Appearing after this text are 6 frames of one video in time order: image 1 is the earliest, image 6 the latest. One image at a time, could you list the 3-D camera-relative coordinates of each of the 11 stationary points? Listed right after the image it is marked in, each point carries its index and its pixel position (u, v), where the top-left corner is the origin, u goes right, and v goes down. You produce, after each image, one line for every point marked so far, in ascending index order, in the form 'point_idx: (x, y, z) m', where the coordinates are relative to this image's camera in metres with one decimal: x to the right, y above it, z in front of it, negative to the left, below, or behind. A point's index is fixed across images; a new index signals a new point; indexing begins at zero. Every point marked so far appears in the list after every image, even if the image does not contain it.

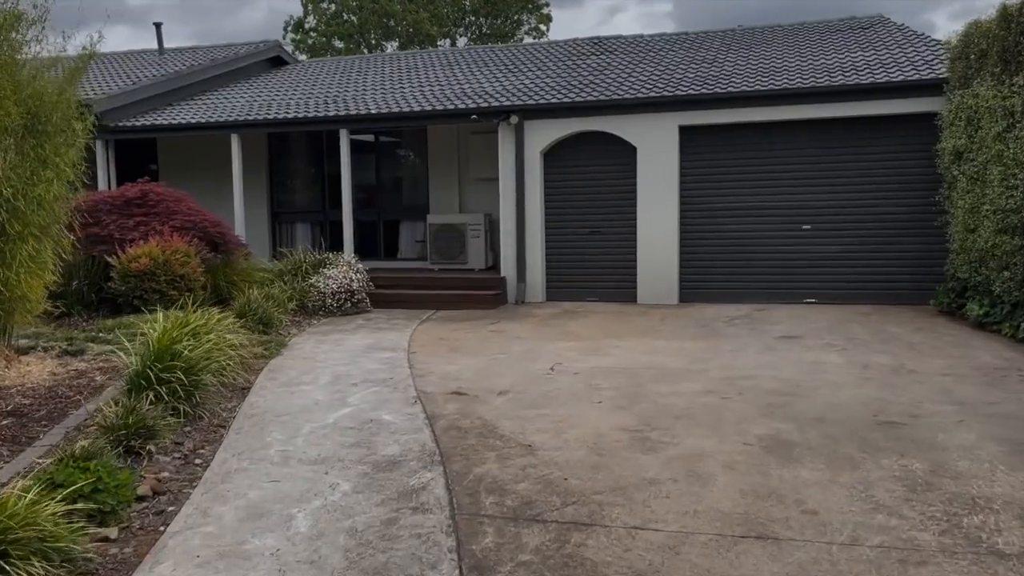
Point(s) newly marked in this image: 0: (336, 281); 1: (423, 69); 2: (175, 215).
0: (-2.2, +0.1, +10.4) m
1: (-1.6, +3.8, +14.7) m
2: (-4.2, +0.9, +10.3) m
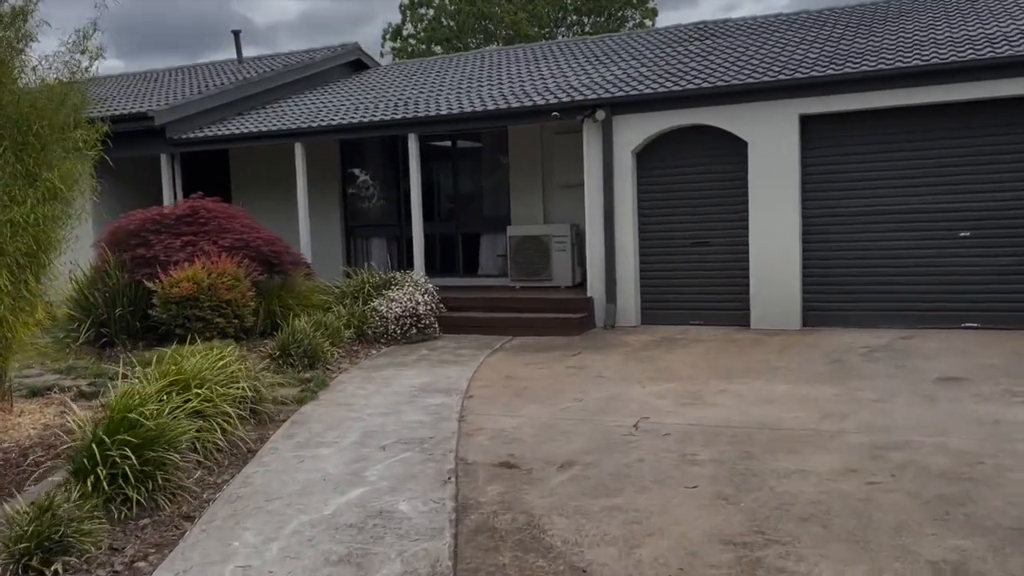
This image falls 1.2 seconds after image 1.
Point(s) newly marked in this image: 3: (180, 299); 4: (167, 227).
0: (-1.3, -0.2, +9.2) m
1: (-0.1, +3.5, +13.4) m
2: (-3.2, +0.6, +9.4) m
3: (-3.4, -0.1, +8.4) m
4: (-3.8, +0.7, +9.3) m
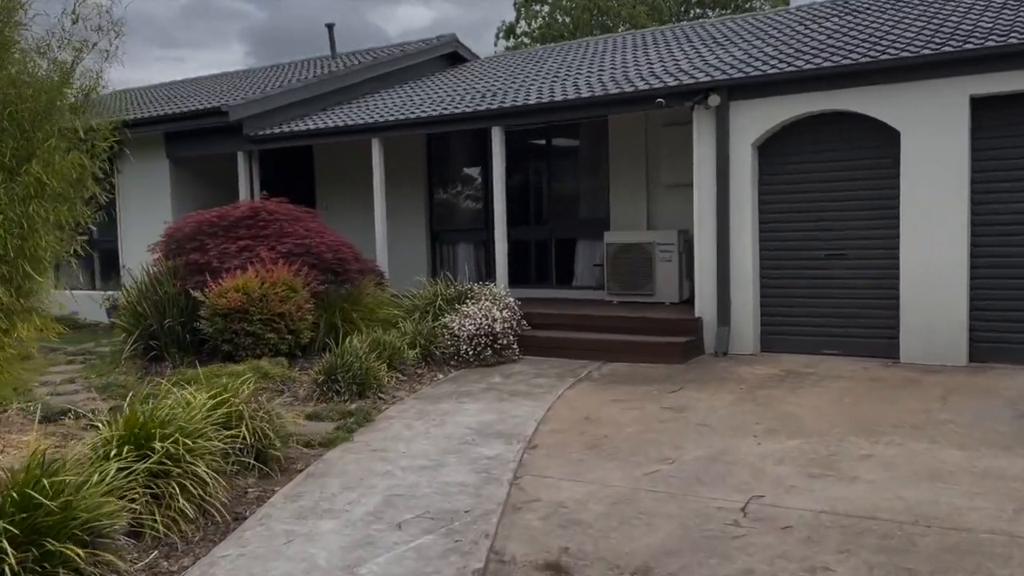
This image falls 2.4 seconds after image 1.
0: (-0.4, -0.3, +8.0) m
1: (+1.4, +3.4, +12.0) m
2: (-2.3, +0.5, +8.4) m
3: (-2.6, -0.2, +7.6) m
4: (-2.9, +0.6, +8.5) m
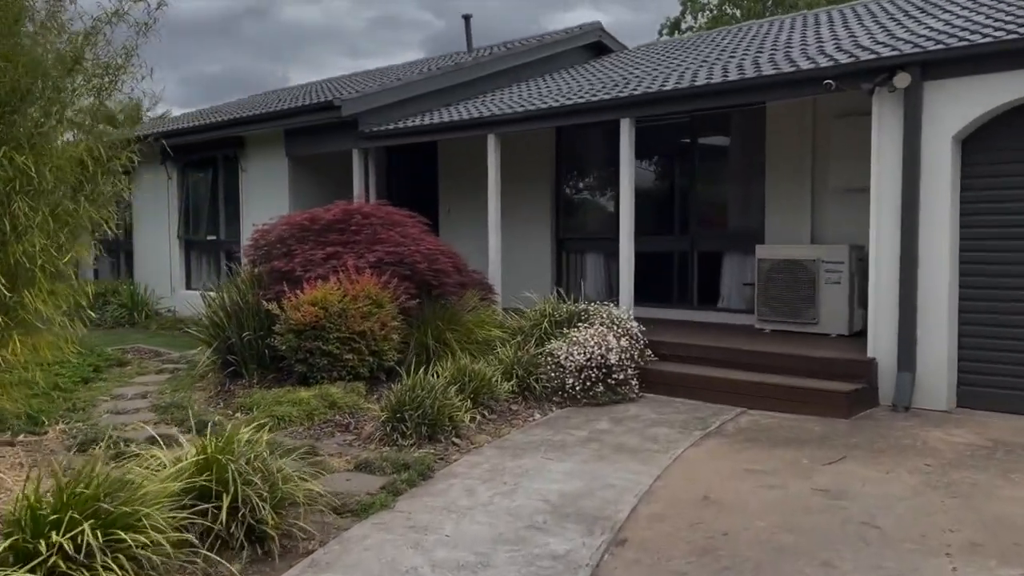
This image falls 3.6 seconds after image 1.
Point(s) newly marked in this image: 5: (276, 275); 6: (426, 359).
0: (+0.6, -0.5, +6.7) m
1: (+3.2, +3.1, +10.2) m
2: (-1.2, +0.4, +7.5) m
3: (-1.7, -0.3, +6.6) m
4: (-1.8, +0.5, +7.6) m
5: (-2.1, +0.1, +7.4) m
6: (-0.7, -0.6, +7.0) m
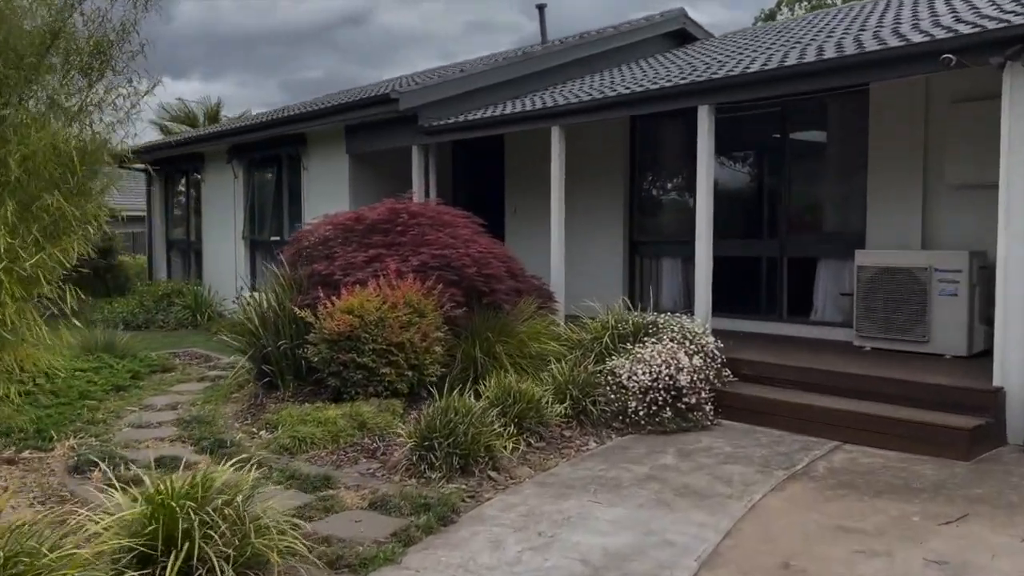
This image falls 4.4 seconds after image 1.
0: (+0.9, -0.6, +5.8) m
1: (+4.0, +3.0, +9.1) m
2: (-0.7, +0.3, +6.8) m
3: (-1.3, -0.4, +6.0) m
4: (-1.3, +0.4, +7.0) m
5: (-1.6, +0.1, +6.8) m
6: (-0.3, -0.7, +6.3) m
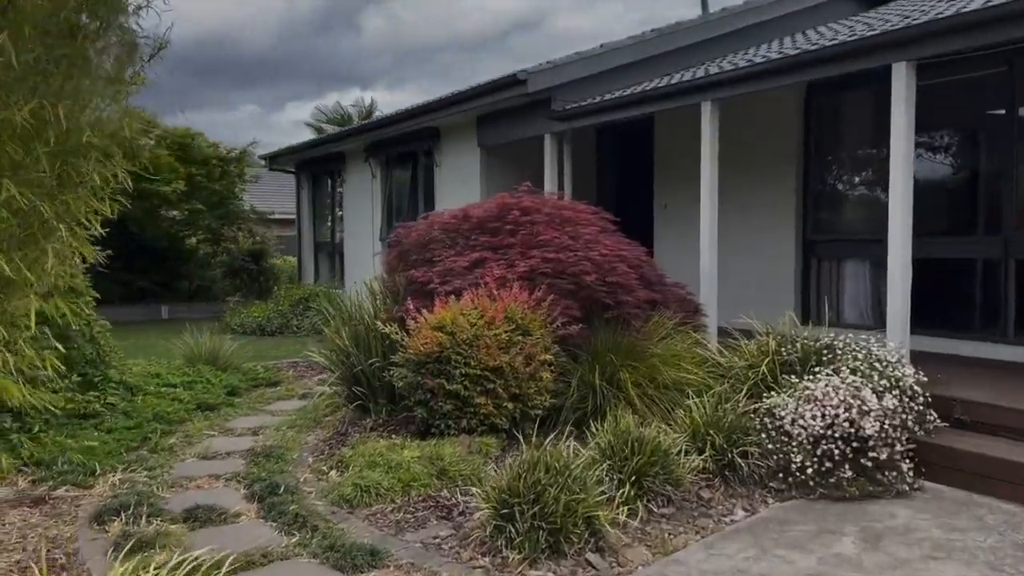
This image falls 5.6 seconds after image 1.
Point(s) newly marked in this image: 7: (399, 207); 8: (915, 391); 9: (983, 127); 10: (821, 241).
0: (+1.6, -0.6, +4.3) m
1: (+5.3, +2.9, +6.9) m
2: (+0.2, +0.3, +5.6) m
3: (-0.5, -0.4, +5.0) m
4: (-0.4, +0.4, +6.0) m
5: (-0.7, 0.0, +5.8) m
6: (+0.5, -0.7, +5.1) m
7: (-1.6, +1.2, +12.0) m
8: (+2.3, -0.6, +4.7) m
9: (+3.6, +1.2, +6.3) m
10: (+2.8, +0.4, +7.5) m
